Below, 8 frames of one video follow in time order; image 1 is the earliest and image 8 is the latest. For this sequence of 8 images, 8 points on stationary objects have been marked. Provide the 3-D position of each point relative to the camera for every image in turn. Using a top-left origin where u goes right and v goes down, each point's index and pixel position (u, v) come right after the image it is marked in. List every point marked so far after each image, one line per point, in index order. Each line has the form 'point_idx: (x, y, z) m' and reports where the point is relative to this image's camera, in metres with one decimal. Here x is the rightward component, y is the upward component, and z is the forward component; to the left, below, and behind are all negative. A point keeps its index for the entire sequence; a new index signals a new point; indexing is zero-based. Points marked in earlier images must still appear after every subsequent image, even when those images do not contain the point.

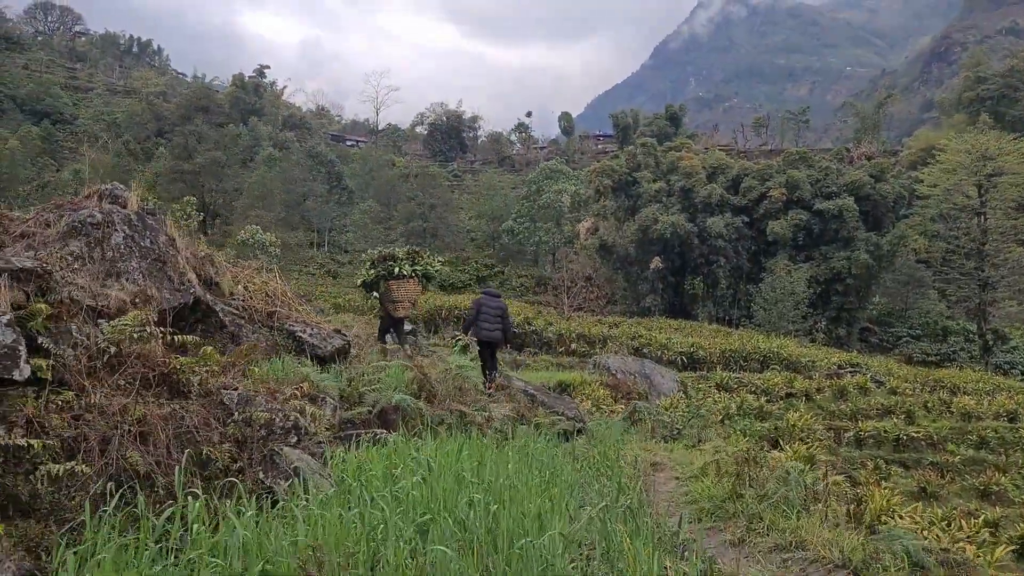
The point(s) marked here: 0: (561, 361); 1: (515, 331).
0: (+0.9, -1.2, +15.0) m
1: (+0.1, -0.8, +17.4) m
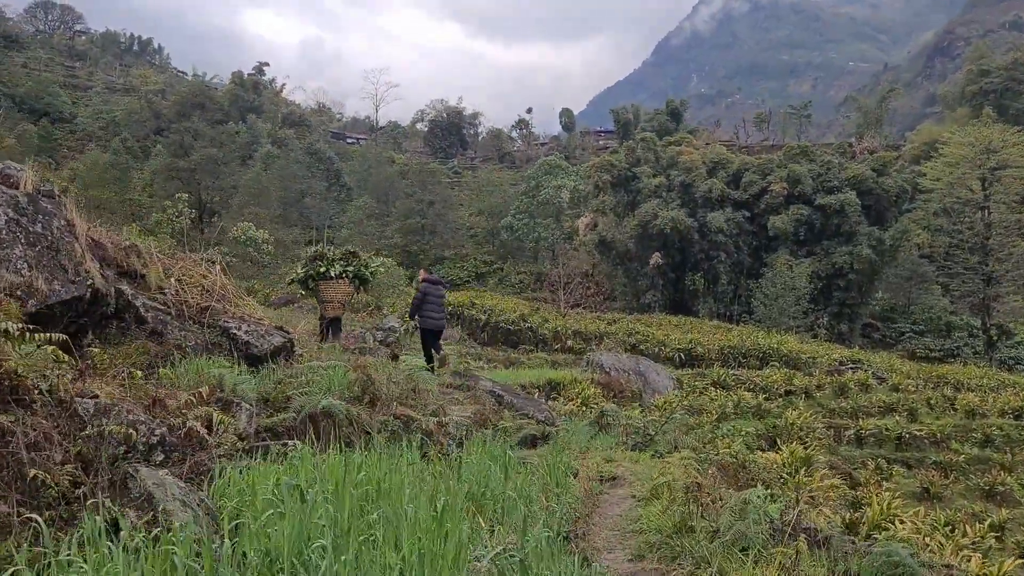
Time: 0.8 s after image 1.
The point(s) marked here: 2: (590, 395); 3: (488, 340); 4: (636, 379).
0: (+0.8, -1.1, +14.7) m
1: (0.0, -0.7, +17.1) m
2: (+0.9, -1.1, +9.8) m
3: (-0.4, -1.0, +17.3) m
4: (+1.5, -1.1, +11.3) m
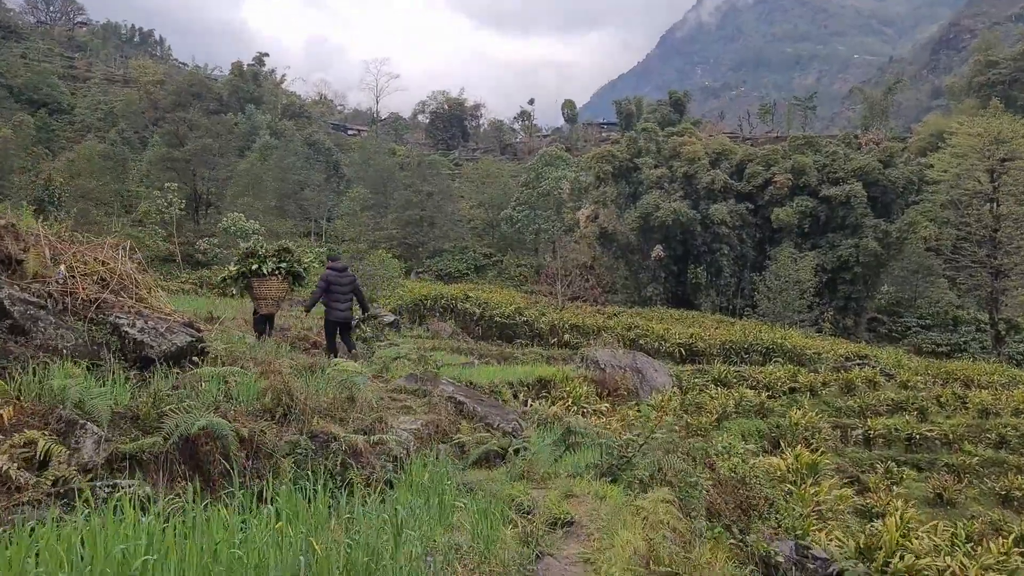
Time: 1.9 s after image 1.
0: (+0.7, -1.0, +14.1) m
1: (-0.1, -0.6, +16.5) m
2: (+0.7, -1.1, +9.3) m
3: (-0.5, -0.8, +16.7) m
4: (+1.4, -1.0, +10.8) m
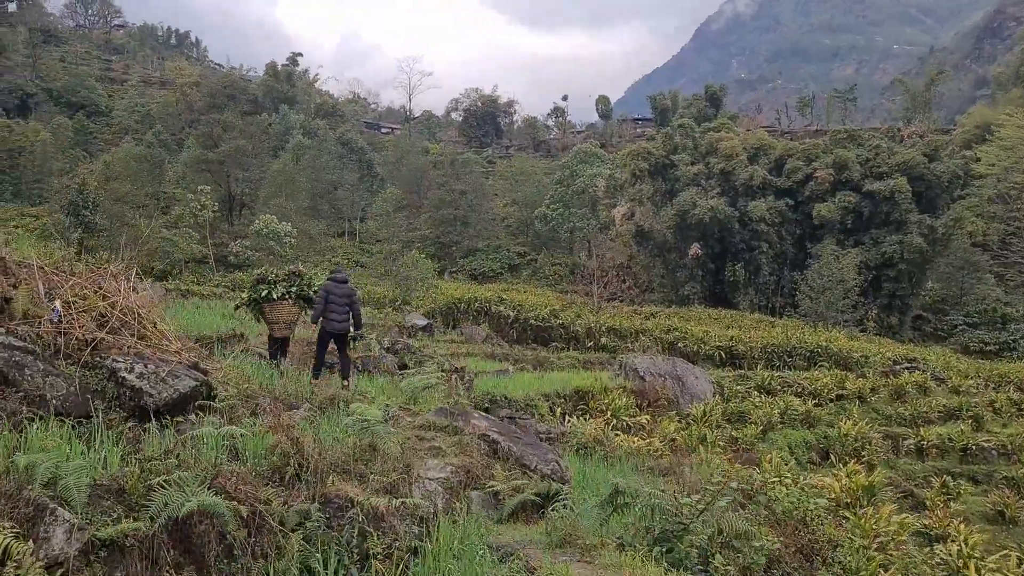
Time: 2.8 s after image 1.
0: (+1.3, -1.1, +13.8) m
1: (+0.5, -0.7, +16.2) m
2: (+1.1, -1.1, +9.0) m
3: (+0.1, -0.9, +16.4) m
4: (+1.8, -1.1, +10.4) m
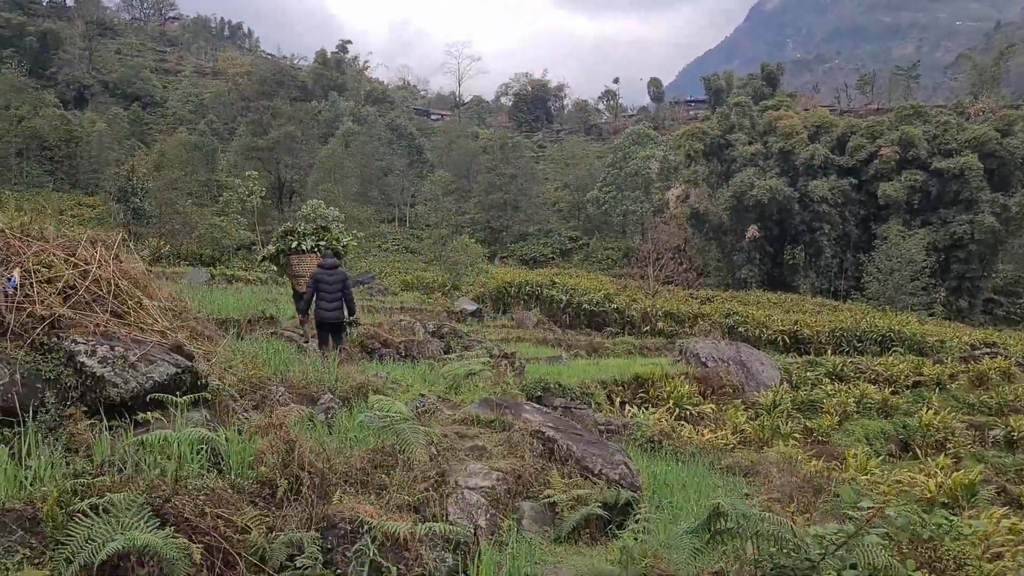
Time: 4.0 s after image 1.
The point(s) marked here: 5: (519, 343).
0: (+2.0, -0.8, +13.2) m
1: (+1.4, -0.4, +15.6) m
2: (+1.6, -0.9, +8.3) m
3: (+1.0, -0.6, +15.8) m
4: (+2.4, -0.9, +9.7) m
5: (+0.1, -0.7, +11.0) m
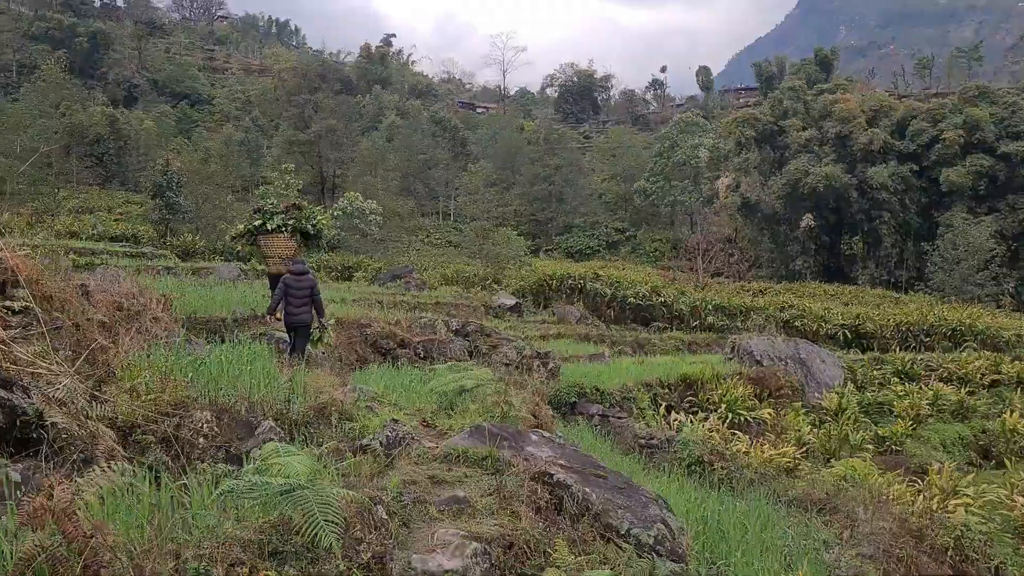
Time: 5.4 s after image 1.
0: (+2.6, -0.7, +12.3) m
1: (+2.1, -0.2, +14.8) m
2: (+1.9, -0.9, +7.5) m
3: (+1.7, -0.5, +15.1) m
4: (+2.7, -0.8, +8.9) m
5: (+0.6, -0.6, +10.3) m
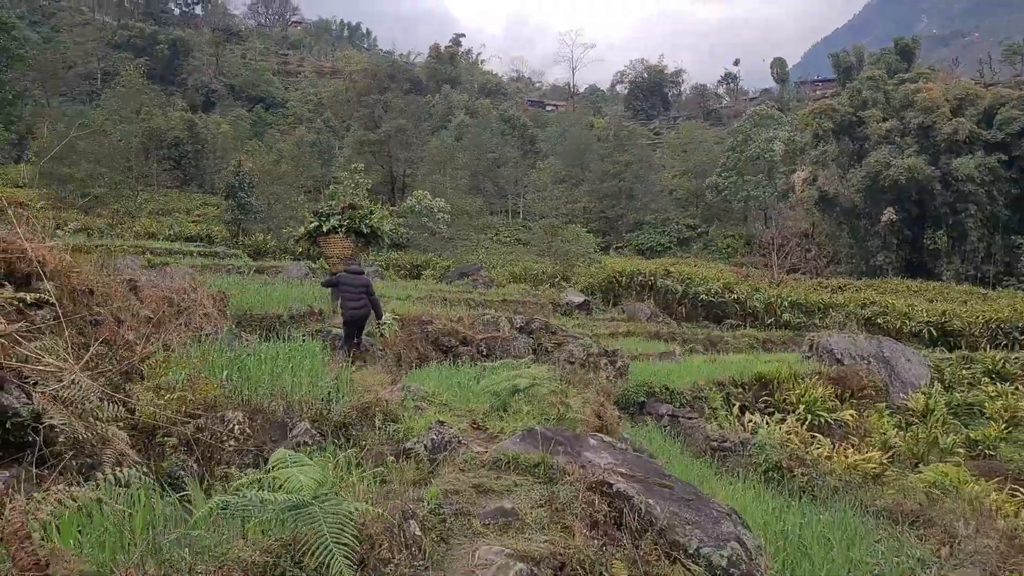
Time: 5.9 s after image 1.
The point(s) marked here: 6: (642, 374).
0: (+3.5, -0.6, +11.9) m
1: (+3.2, -0.2, +14.4) m
2: (+2.4, -0.8, +7.2) m
3: (+2.8, -0.4, +14.7) m
4: (+3.4, -0.8, +8.5) m
5: (+1.3, -0.6, +10.0) m
6: (+1.0, -0.6, +6.8) m
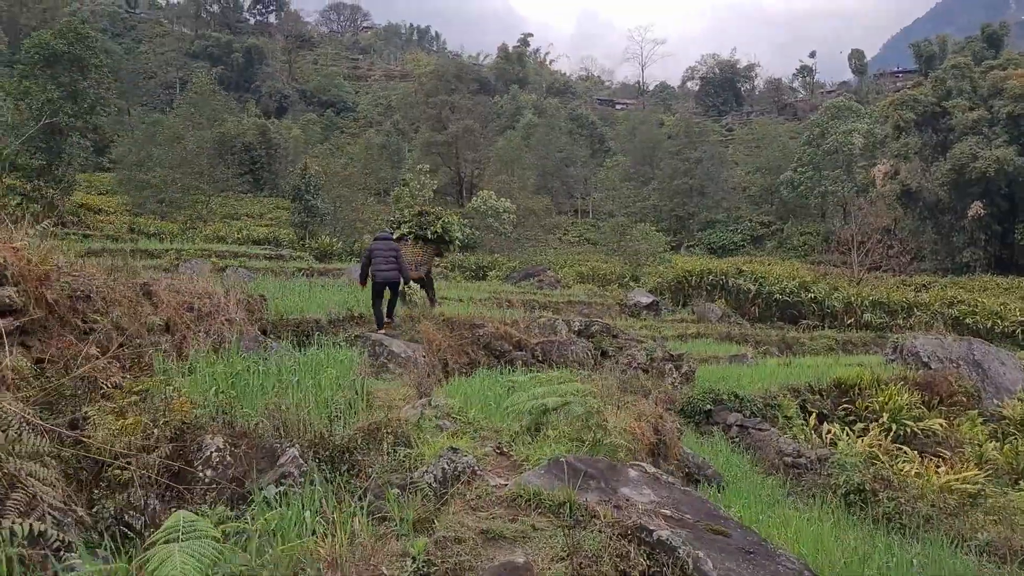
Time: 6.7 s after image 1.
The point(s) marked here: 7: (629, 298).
0: (+4.3, -0.6, +11.3) m
1: (+4.2, -0.2, +13.8) m
2: (+2.8, -0.8, +6.7) m
3: (+3.8, -0.4, +14.1) m
4: (+3.9, -0.7, +7.9) m
5: (+2.0, -0.6, +9.6) m
6: (+1.4, -0.6, +6.4) m
7: (+1.6, -0.2, +12.8) m
